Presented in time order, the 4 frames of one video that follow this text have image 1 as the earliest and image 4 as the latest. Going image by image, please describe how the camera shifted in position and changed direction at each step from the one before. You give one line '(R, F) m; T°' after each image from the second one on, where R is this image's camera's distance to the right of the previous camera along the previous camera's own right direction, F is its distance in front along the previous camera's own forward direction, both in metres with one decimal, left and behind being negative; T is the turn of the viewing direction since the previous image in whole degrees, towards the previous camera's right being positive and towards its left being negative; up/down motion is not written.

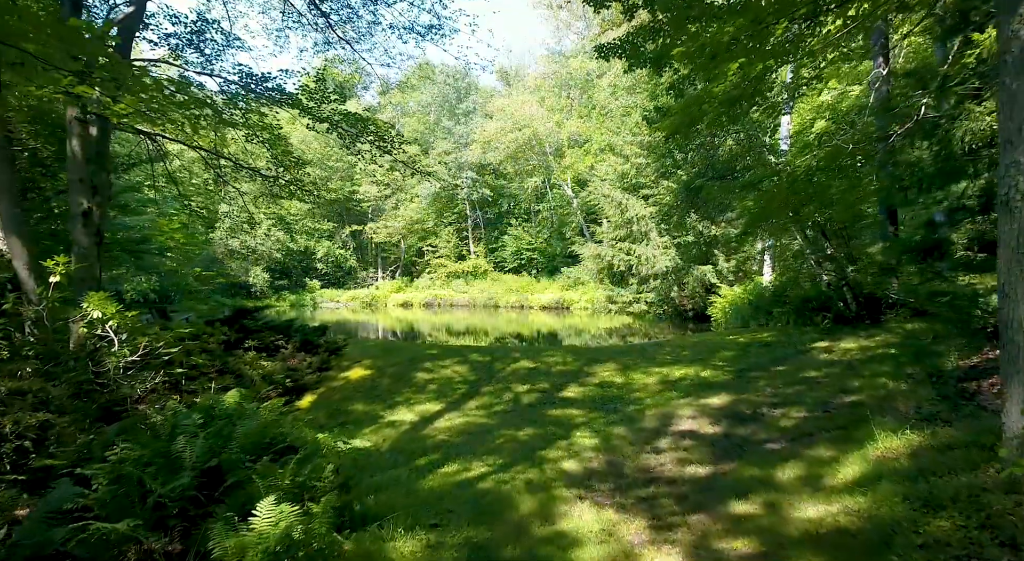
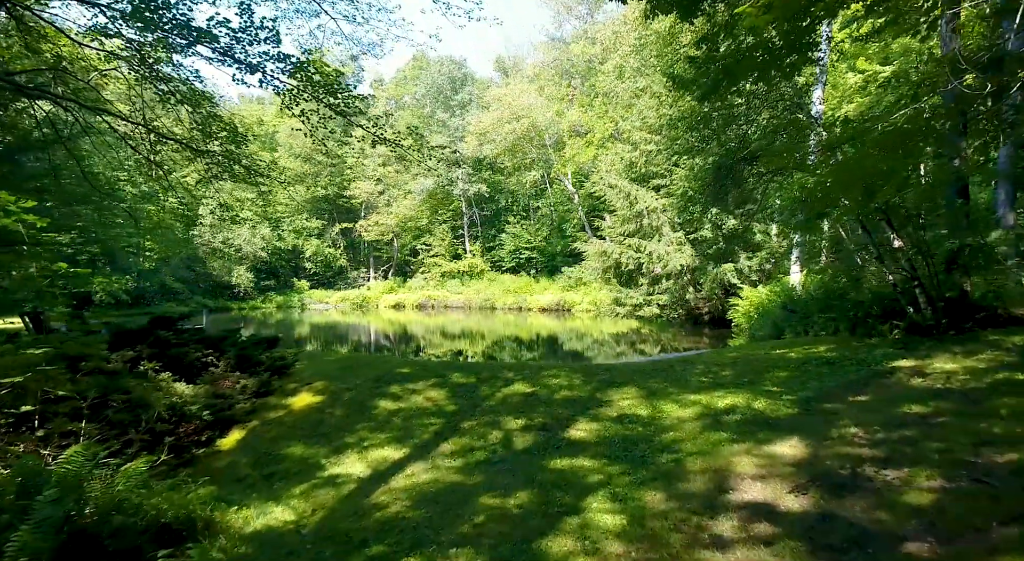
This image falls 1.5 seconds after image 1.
(+0.1, +1.6) m; 0°
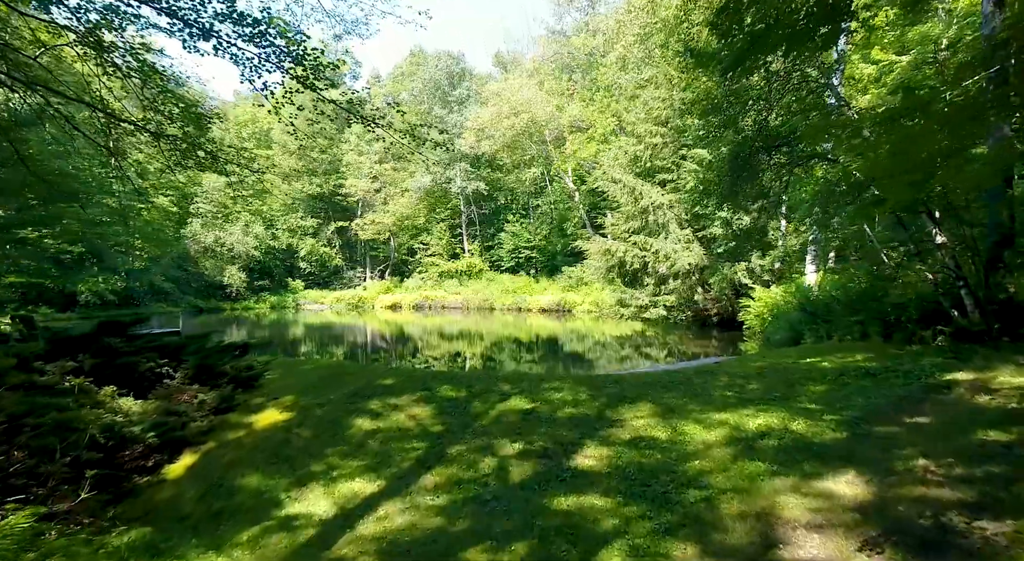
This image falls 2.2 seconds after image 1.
(0.0, +0.7) m; 0°
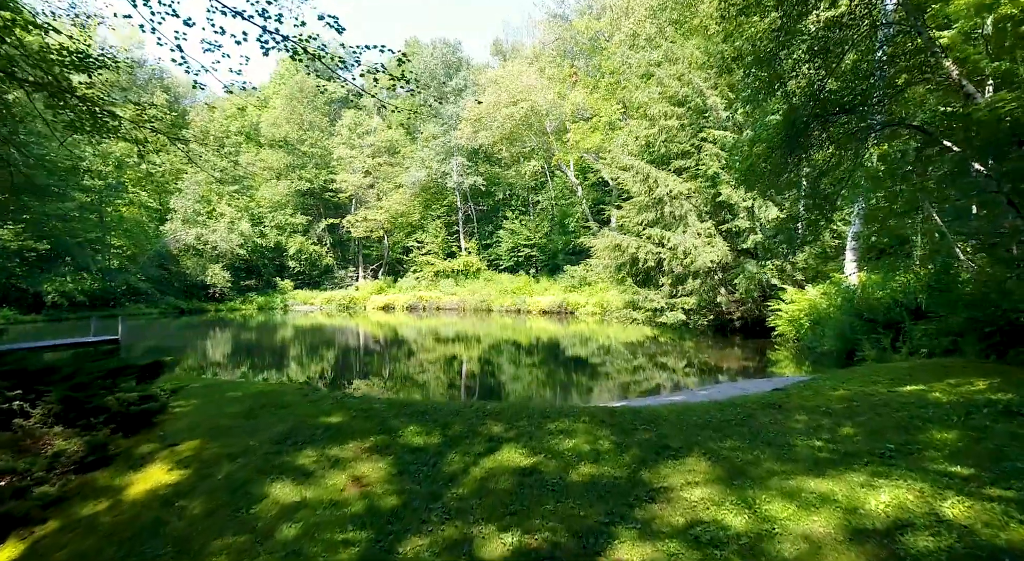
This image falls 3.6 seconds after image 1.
(0.0, +1.5) m; 0°
